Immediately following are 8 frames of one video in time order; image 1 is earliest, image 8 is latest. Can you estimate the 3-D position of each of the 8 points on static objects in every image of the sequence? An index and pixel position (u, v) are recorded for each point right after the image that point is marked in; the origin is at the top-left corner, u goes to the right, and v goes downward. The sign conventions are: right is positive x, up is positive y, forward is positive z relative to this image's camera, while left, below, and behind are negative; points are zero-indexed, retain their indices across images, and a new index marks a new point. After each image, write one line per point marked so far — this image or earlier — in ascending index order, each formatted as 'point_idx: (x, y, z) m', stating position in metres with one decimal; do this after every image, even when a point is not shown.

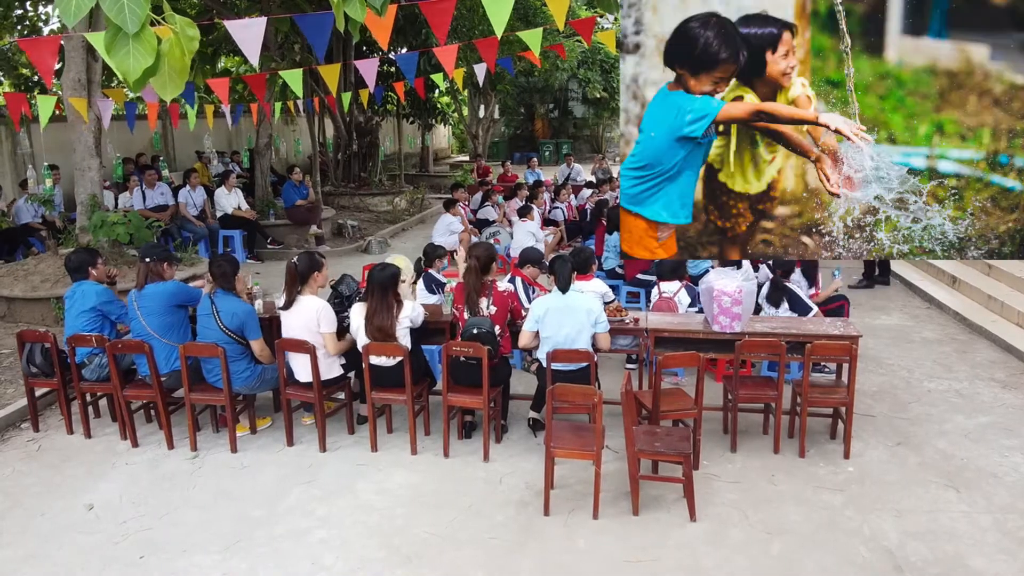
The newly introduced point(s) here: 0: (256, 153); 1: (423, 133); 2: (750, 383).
0: (-3.5, +1.8, +10.5) m
1: (-2.0, +3.5, +17.4) m
2: (+1.2, -0.5, +4.0) m
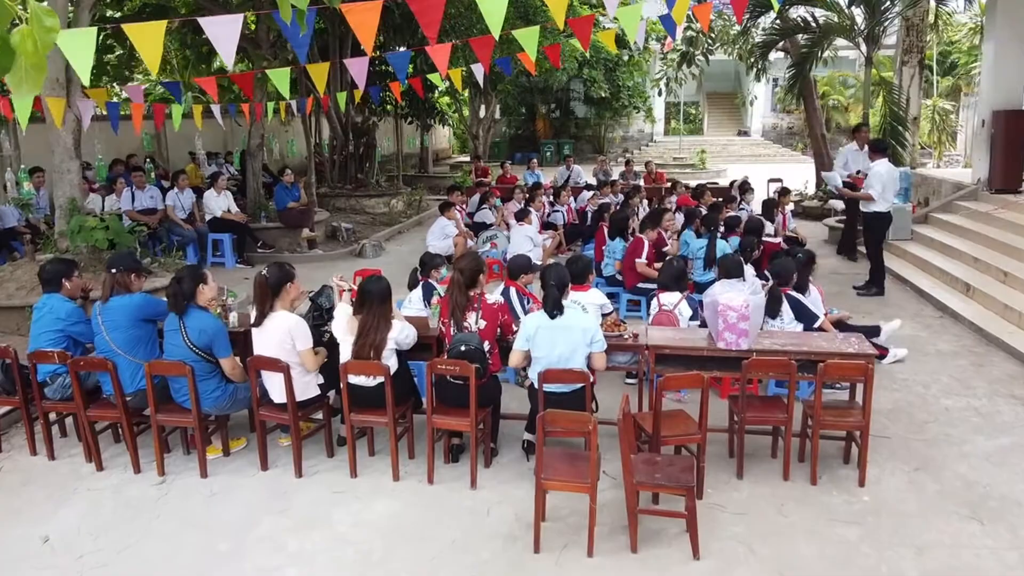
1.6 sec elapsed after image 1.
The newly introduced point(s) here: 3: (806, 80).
0: (-3.5, +1.7, +10.2) m
1: (-2.0, +3.4, +17.1) m
2: (+1.2, -0.6, +3.7) m
3: (+4.0, +2.8, +10.7) m
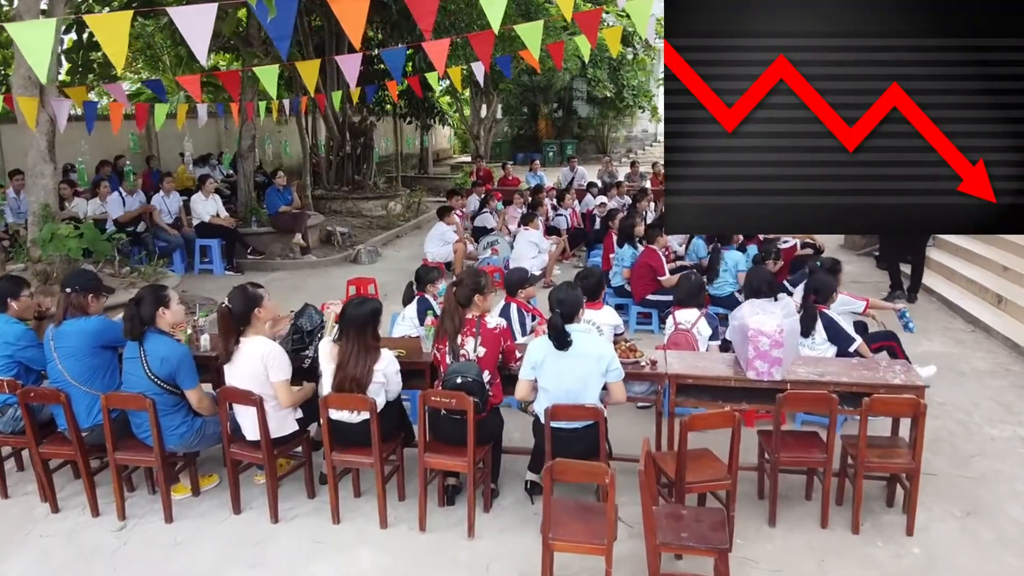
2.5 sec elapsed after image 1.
0: (-3.5, +1.7, +9.8) m
1: (-1.9, +3.3, +16.7) m
2: (+1.2, -0.7, +3.3) m
3: (+4.0, +2.7, +10.3) m
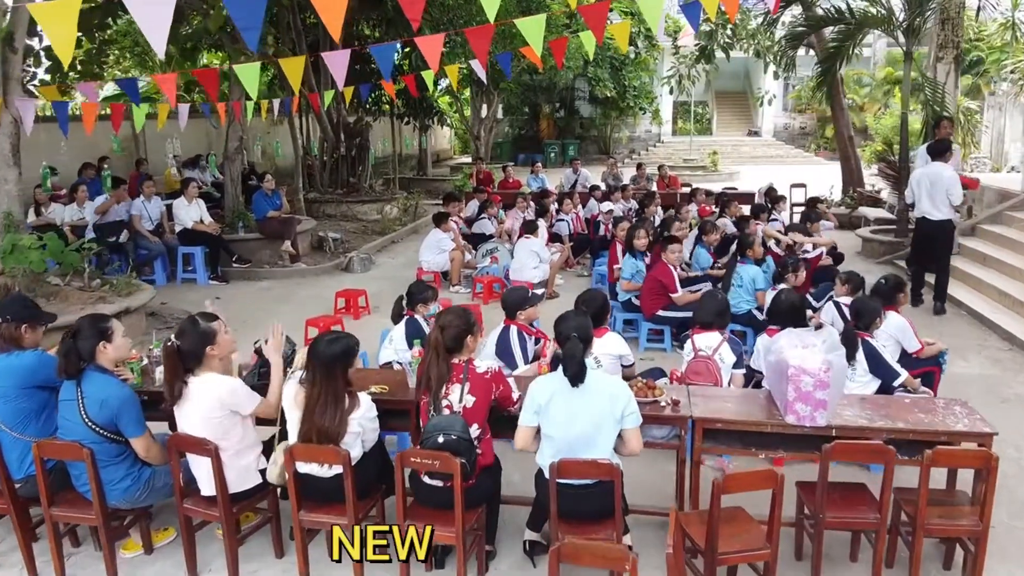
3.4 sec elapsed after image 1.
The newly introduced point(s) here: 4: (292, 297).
0: (-3.5, +1.6, +9.3) m
1: (-1.9, +3.2, +16.2) m
2: (+1.2, -0.8, +2.8) m
3: (+4.0, +2.6, +9.8) m
4: (-2.1, -0.1, +7.6) m
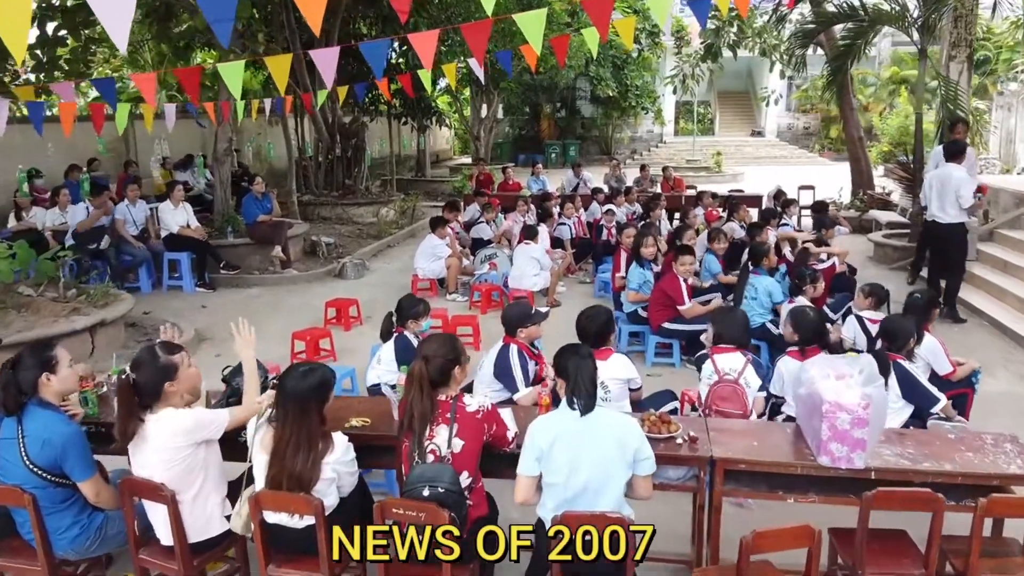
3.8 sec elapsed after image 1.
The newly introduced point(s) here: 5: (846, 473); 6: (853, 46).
0: (-3.5, +1.5, +9.0) m
1: (-1.9, +3.1, +15.9) m
2: (+1.2, -0.8, +2.5) m
3: (+4.0, +2.6, +9.5) m
4: (-2.2, -0.2, +7.3) m
5: (+1.1, -0.6, +2.5) m
6: (+4.0, +2.8, +9.2) m
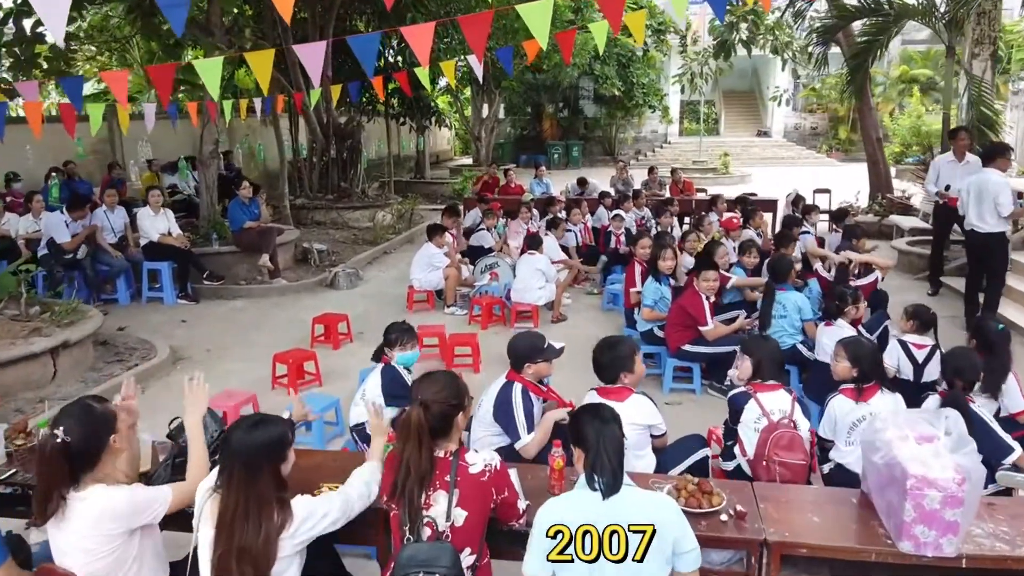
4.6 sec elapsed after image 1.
0: (-3.4, +1.4, +8.5) m
1: (-1.9, +3.0, +15.4) m
2: (+1.2, -1.0, +2.0) m
3: (+4.1, +2.4, +9.0) m
4: (-2.1, -0.3, +6.8) m
5: (+1.1, -0.7, +2.0) m
6: (+4.0, +2.7, +8.7) m
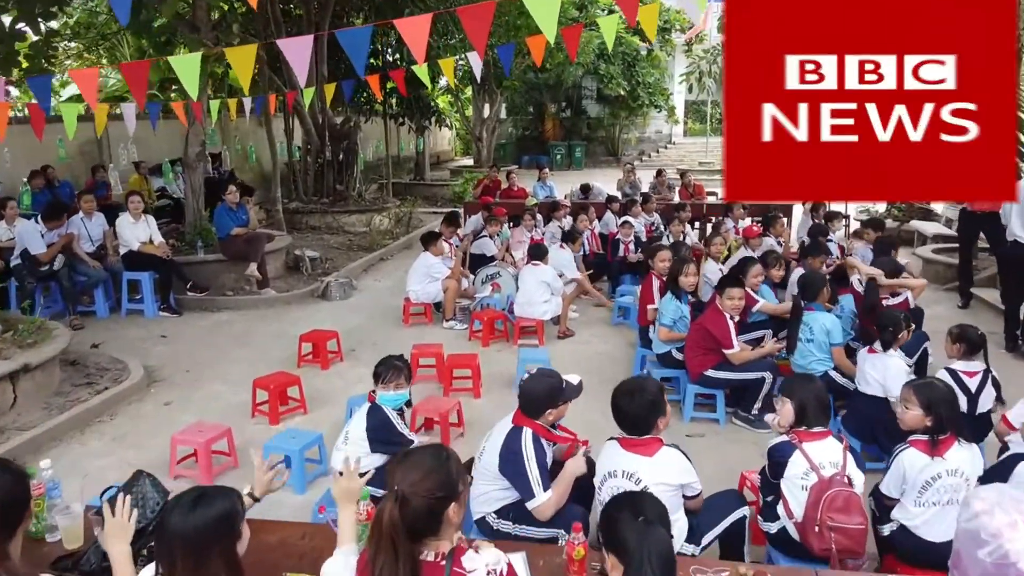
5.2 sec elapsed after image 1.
0: (-3.4, +1.3, +8.1) m
1: (-1.8, +2.9, +15.0) m
2: (+1.2, -1.1, +1.6) m
3: (+4.1, +2.3, +8.5) m
4: (-2.1, -0.4, +6.3) m
5: (+1.1, -0.8, +1.6) m
6: (+4.1, +2.6, +8.2) m
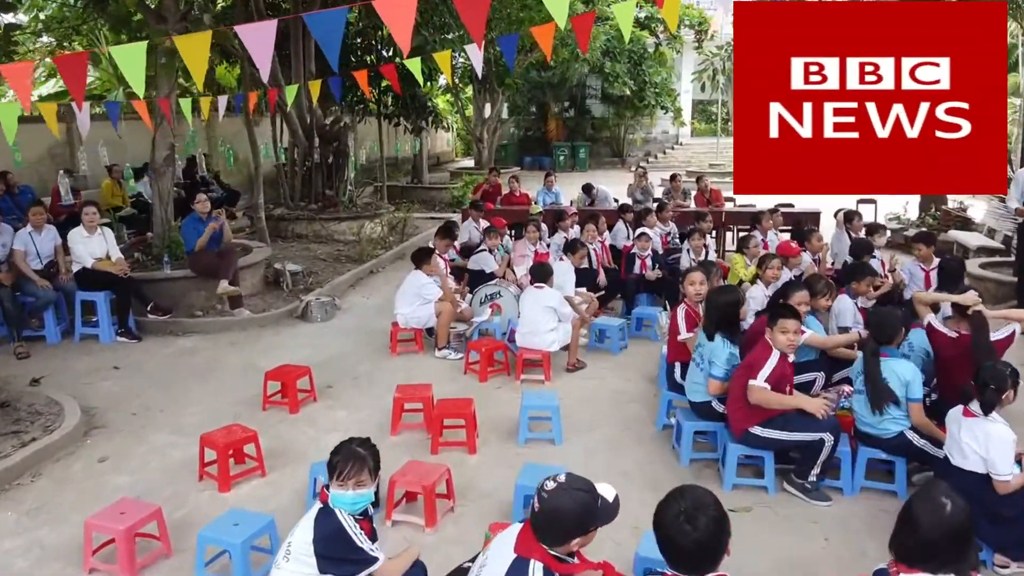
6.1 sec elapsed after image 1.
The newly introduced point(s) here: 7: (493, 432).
0: (-3.4, +1.1, +7.3) m
1: (-1.8, +2.8, +14.2) m
2: (+1.2, -1.2, +0.8) m
3: (+4.1, +2.2, +7.7) m
4: (-2.1, -0.6, +5.5) m
5: (+1.1, -1.0, +0.8) m
6: (+4.1, +2.5, +7.4) m
7: (-0.1, -0.8, +4.2) m
